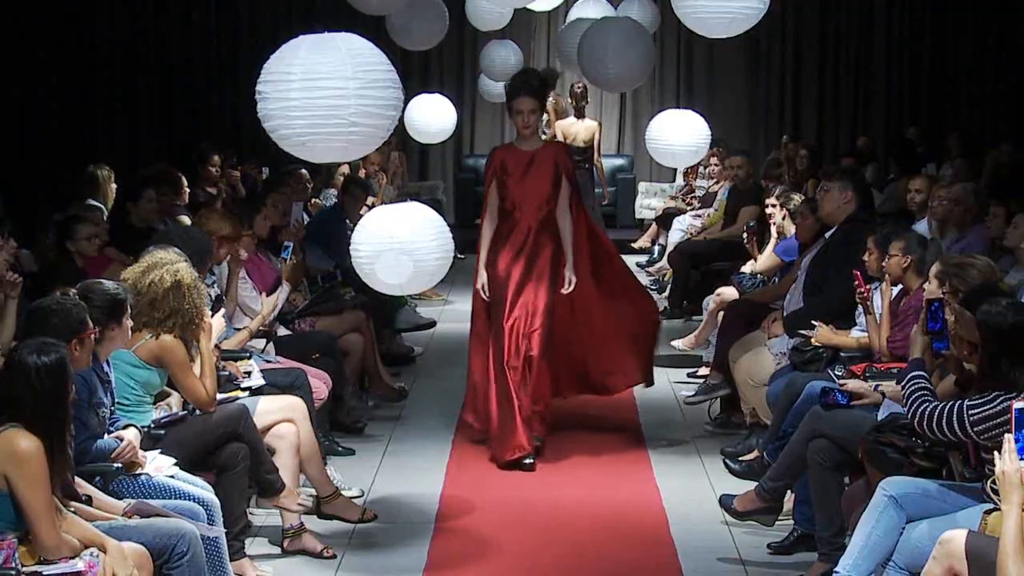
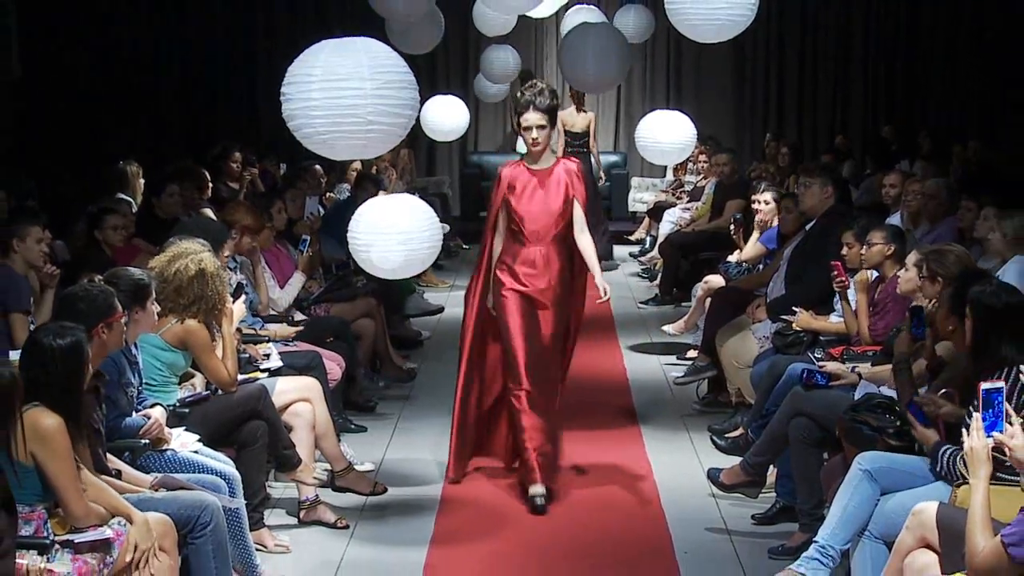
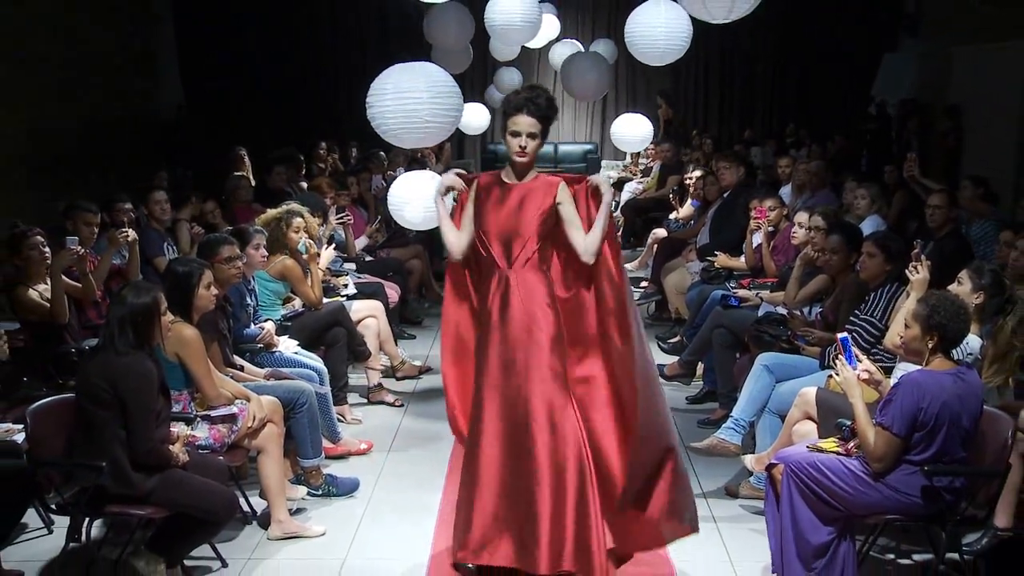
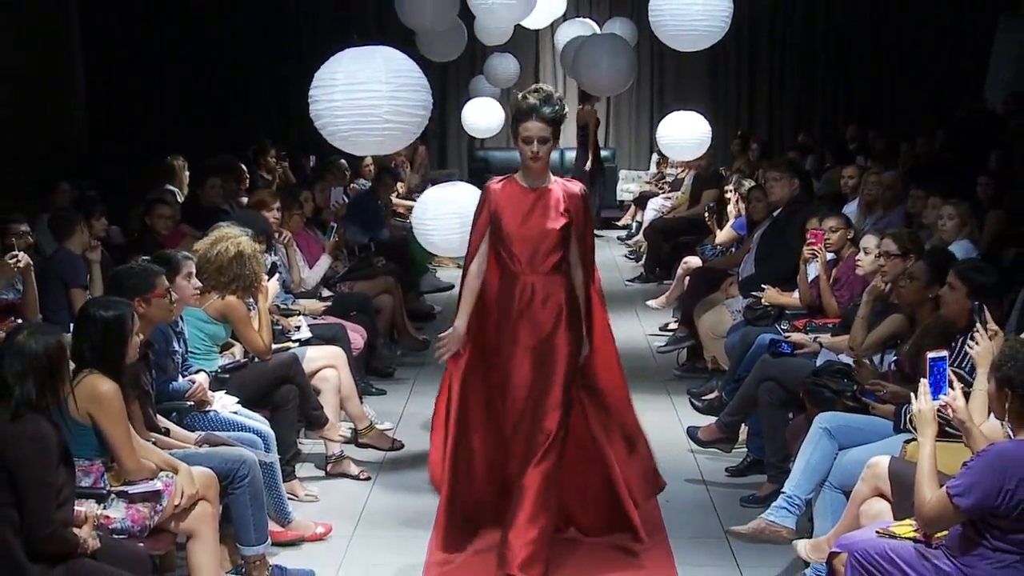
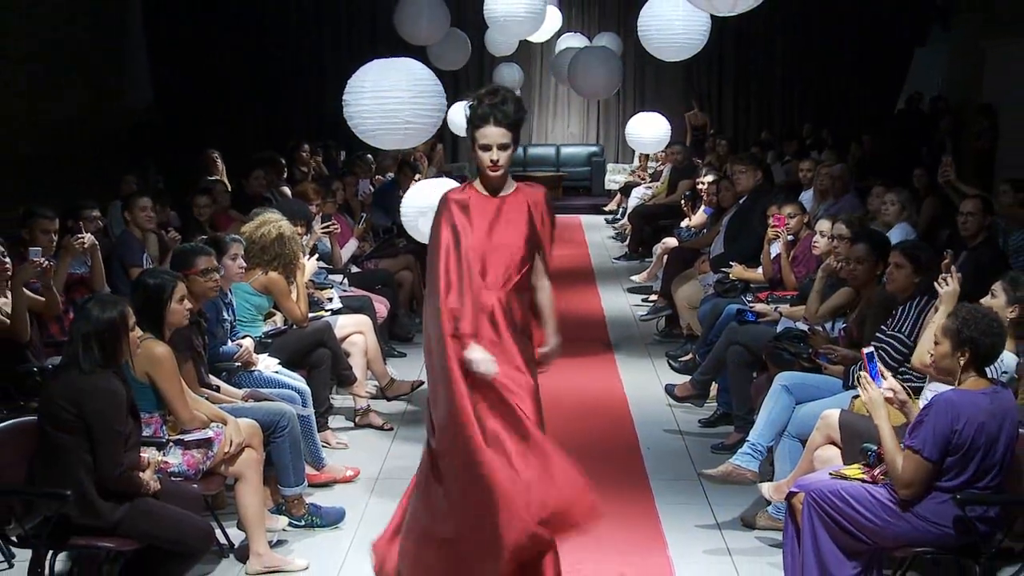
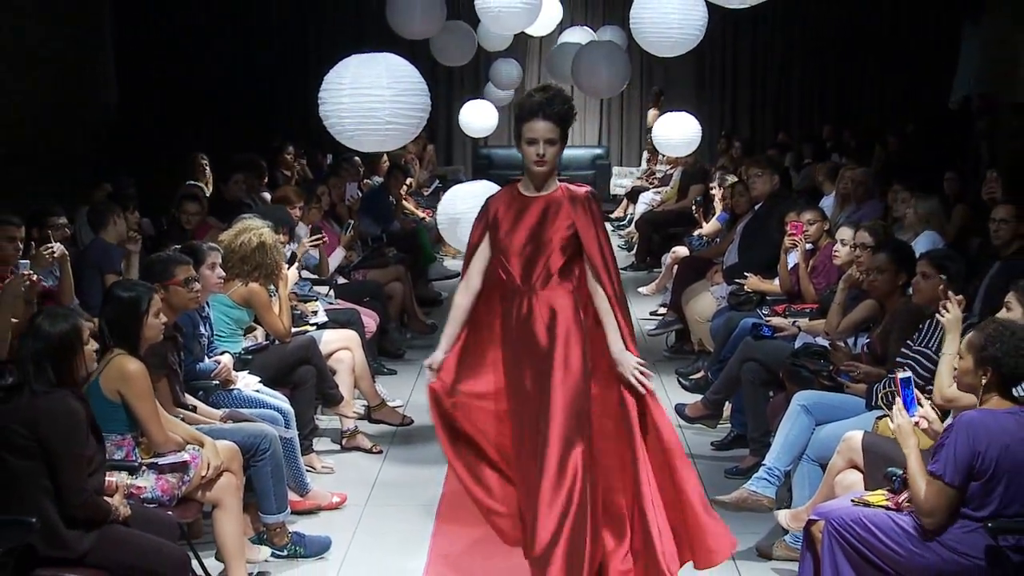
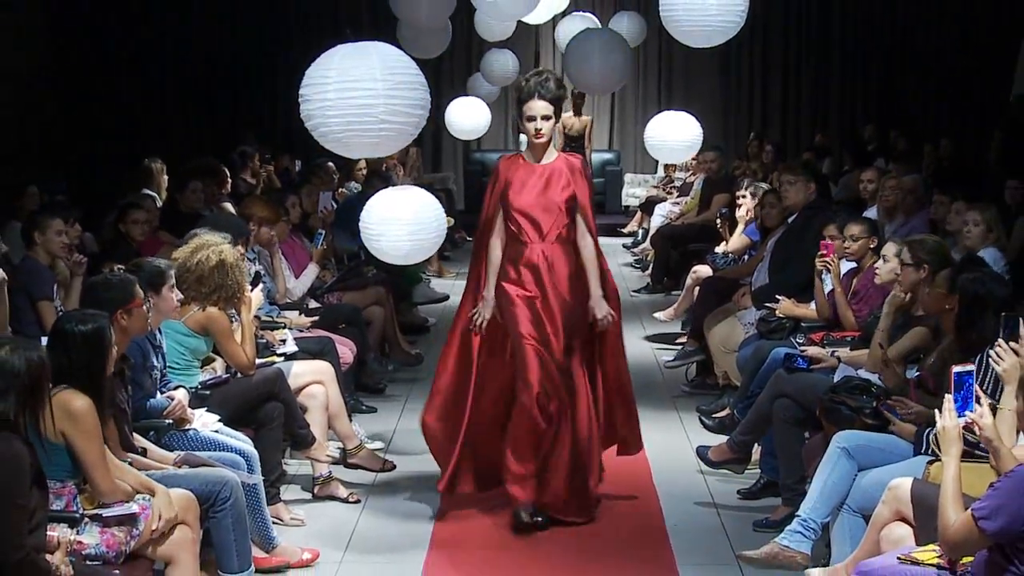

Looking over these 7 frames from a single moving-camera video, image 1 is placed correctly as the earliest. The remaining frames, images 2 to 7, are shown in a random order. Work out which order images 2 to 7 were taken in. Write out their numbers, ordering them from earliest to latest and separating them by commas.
2, 7, 4, 6, 5, 3
